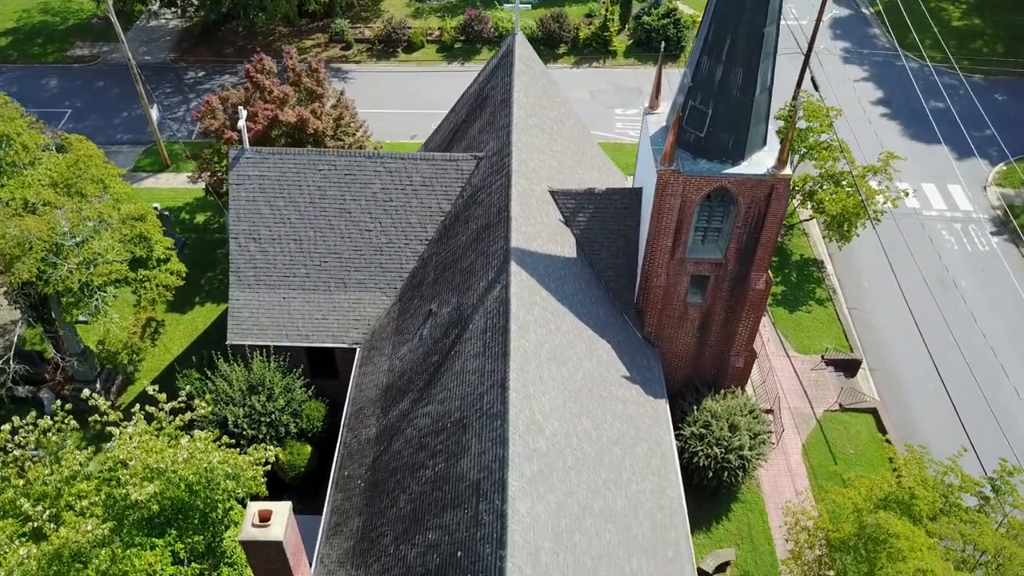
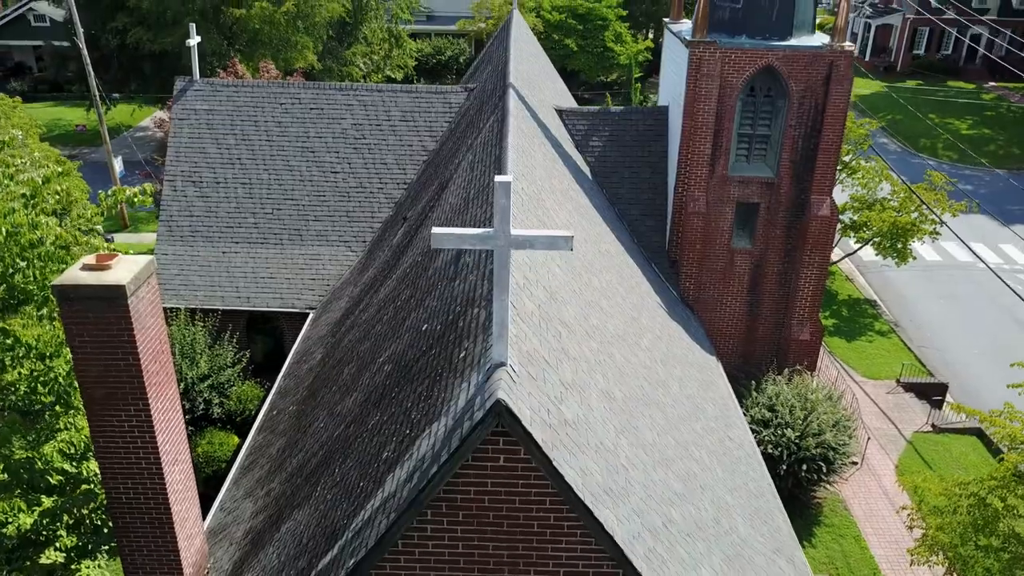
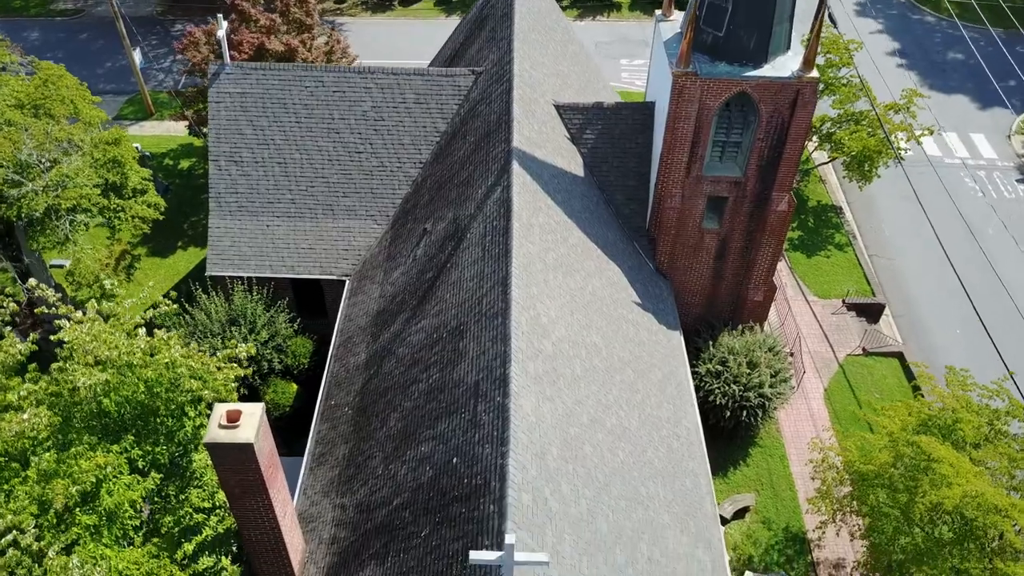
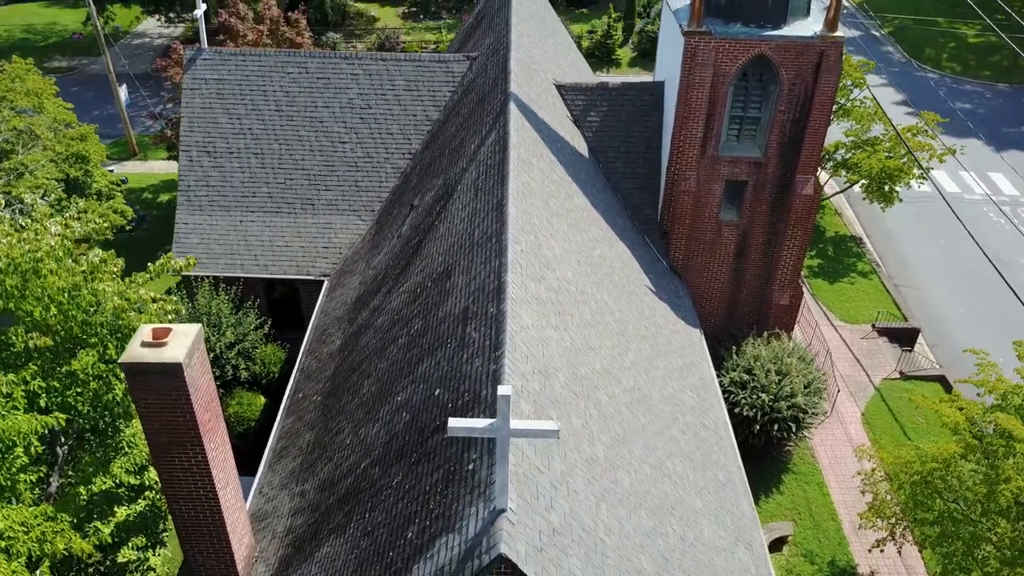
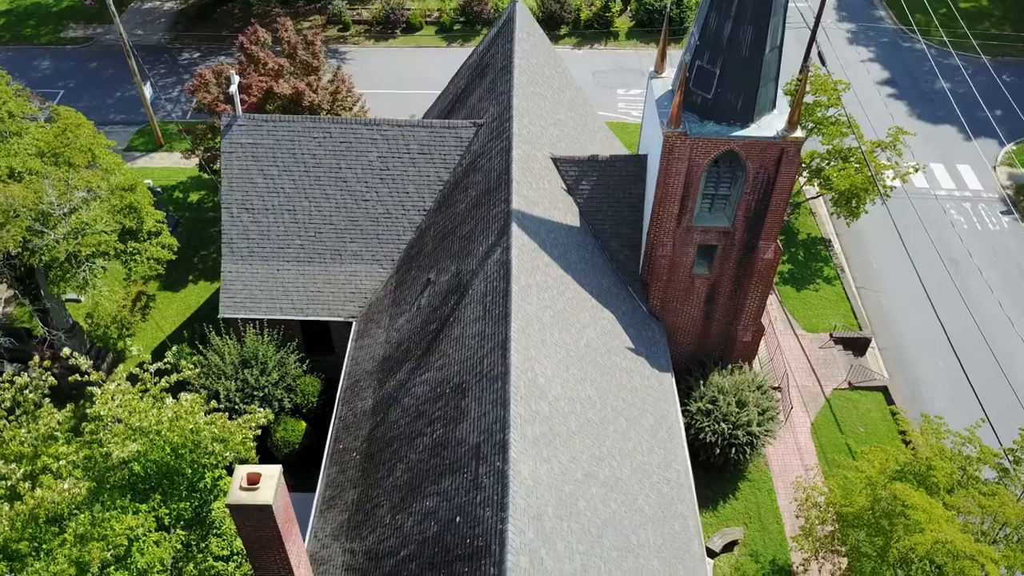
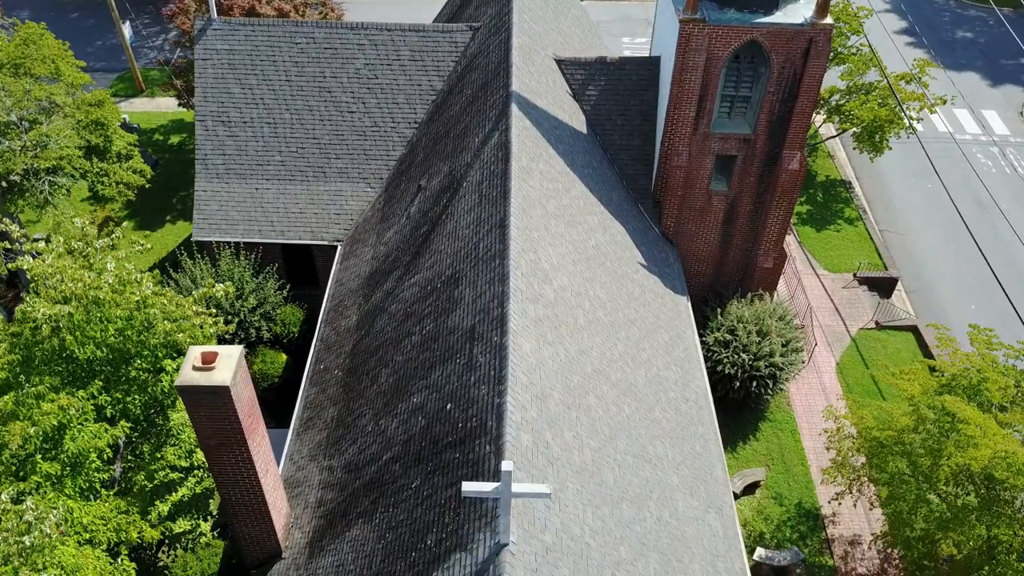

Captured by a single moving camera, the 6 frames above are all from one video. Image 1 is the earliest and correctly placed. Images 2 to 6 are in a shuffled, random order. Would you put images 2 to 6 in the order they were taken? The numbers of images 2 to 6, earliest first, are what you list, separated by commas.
5, 3, 6, 4, 2
